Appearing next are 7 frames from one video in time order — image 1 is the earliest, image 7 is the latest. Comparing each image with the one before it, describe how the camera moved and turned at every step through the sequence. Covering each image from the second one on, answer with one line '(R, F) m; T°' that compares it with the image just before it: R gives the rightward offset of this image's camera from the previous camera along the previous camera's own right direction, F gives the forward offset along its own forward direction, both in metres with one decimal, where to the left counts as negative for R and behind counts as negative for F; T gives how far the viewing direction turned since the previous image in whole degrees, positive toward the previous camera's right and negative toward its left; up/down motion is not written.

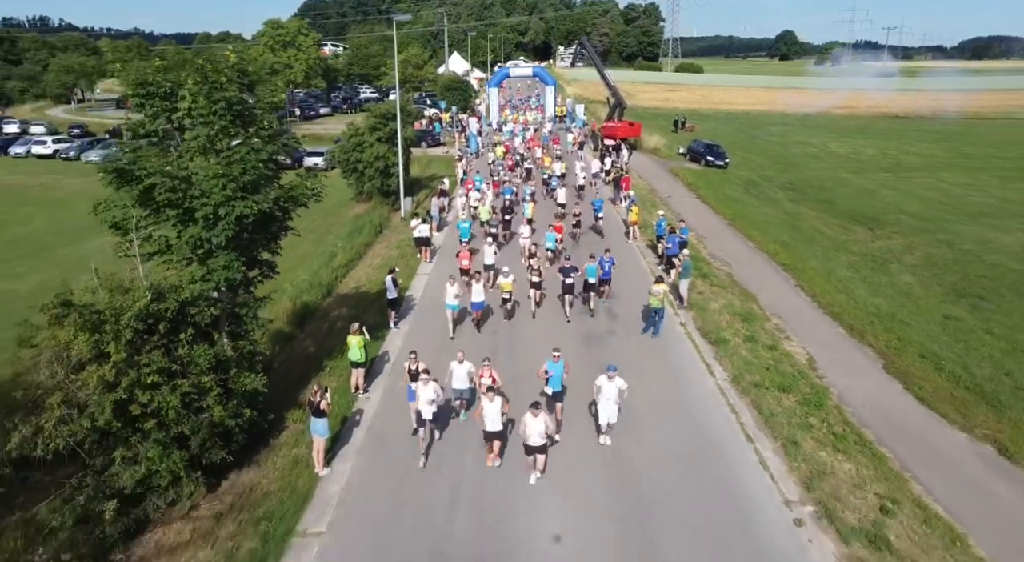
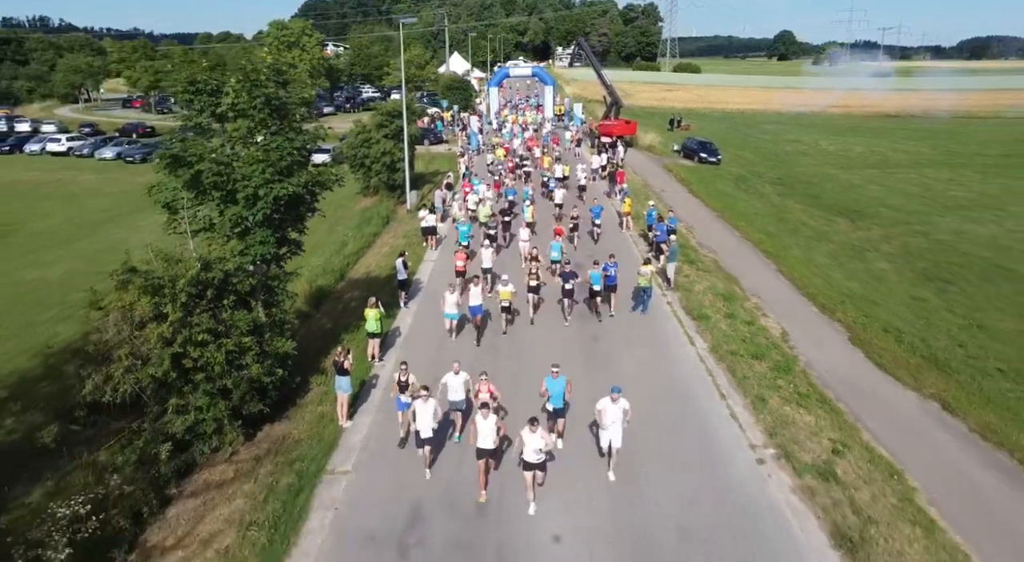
(0.0, -1.5) m; 0°
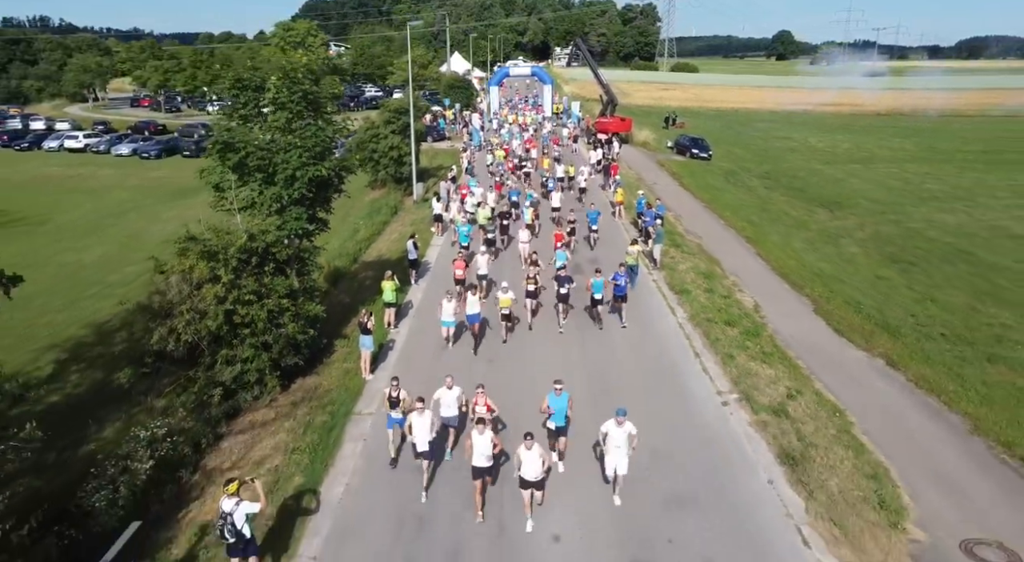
(0.0, -2.0) m; 0°
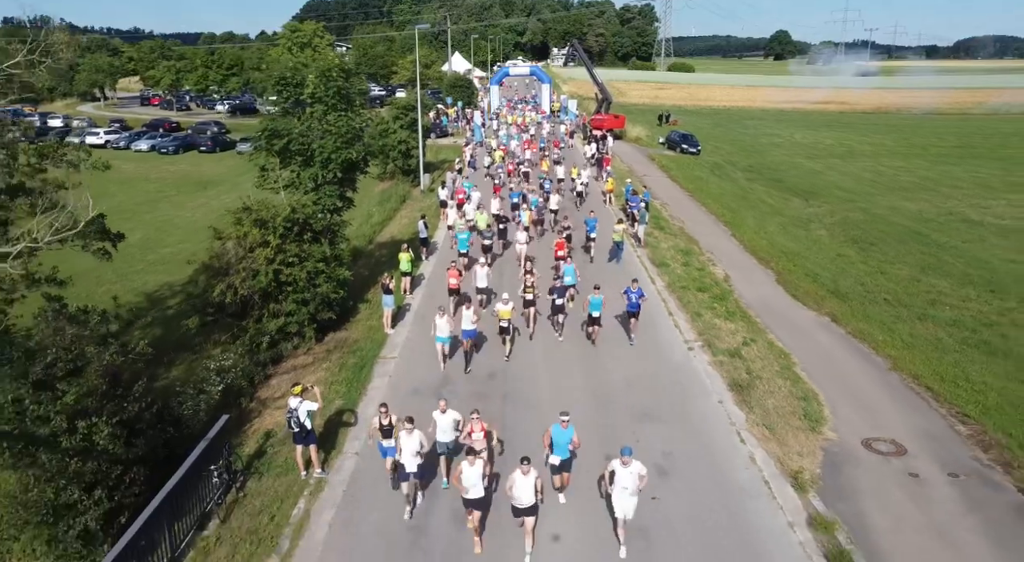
(0.0, -2.6) m; 0°
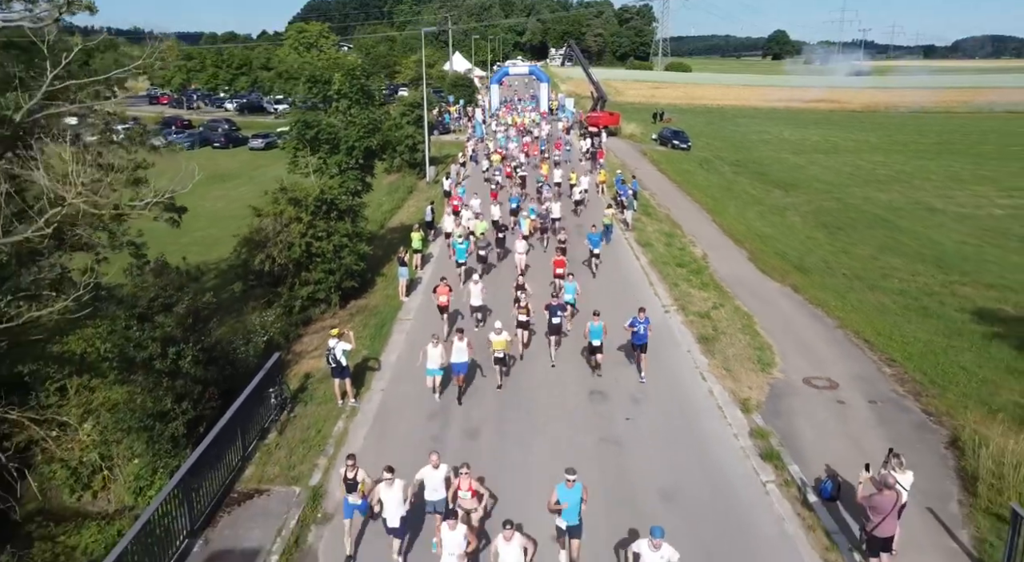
(0.0, -2.4) m; 0°
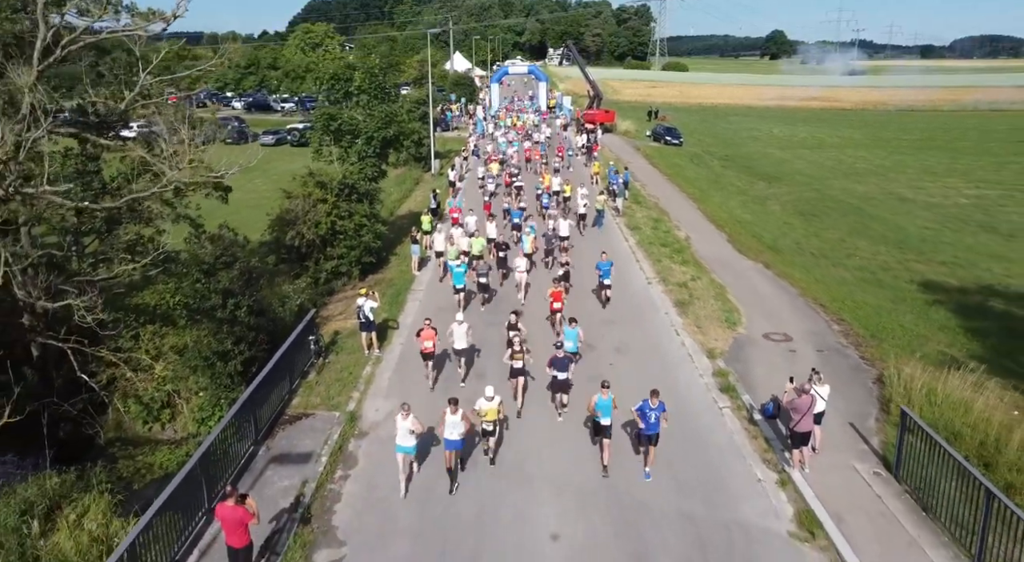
(0.0, -2.4) m; 0°
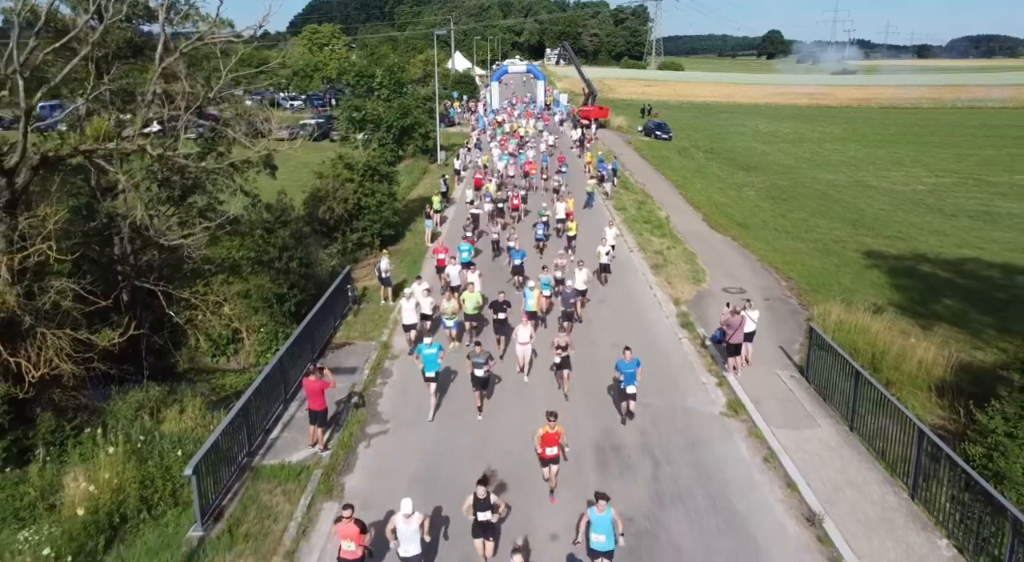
(-0.1, -3.4) m; 0°
